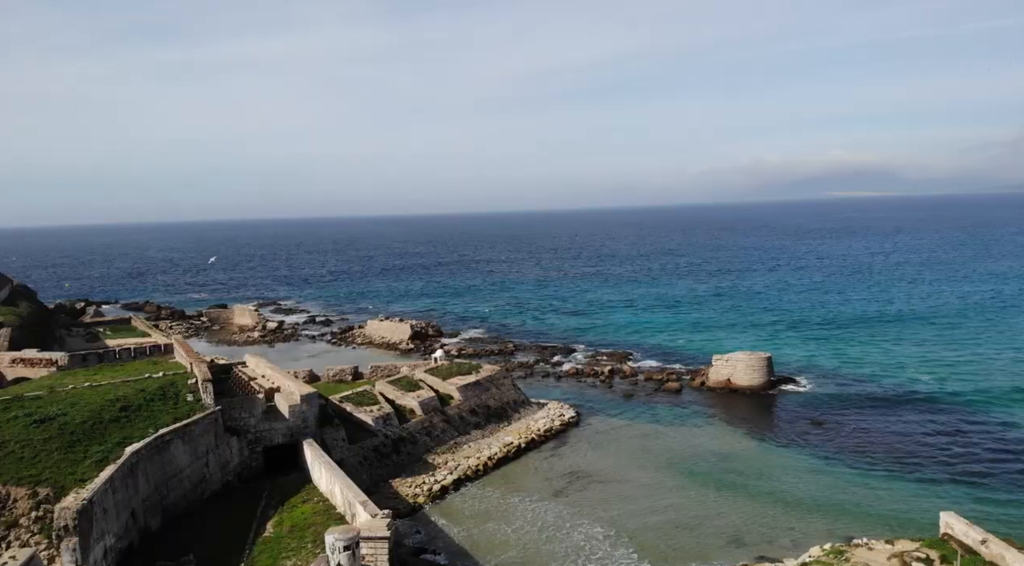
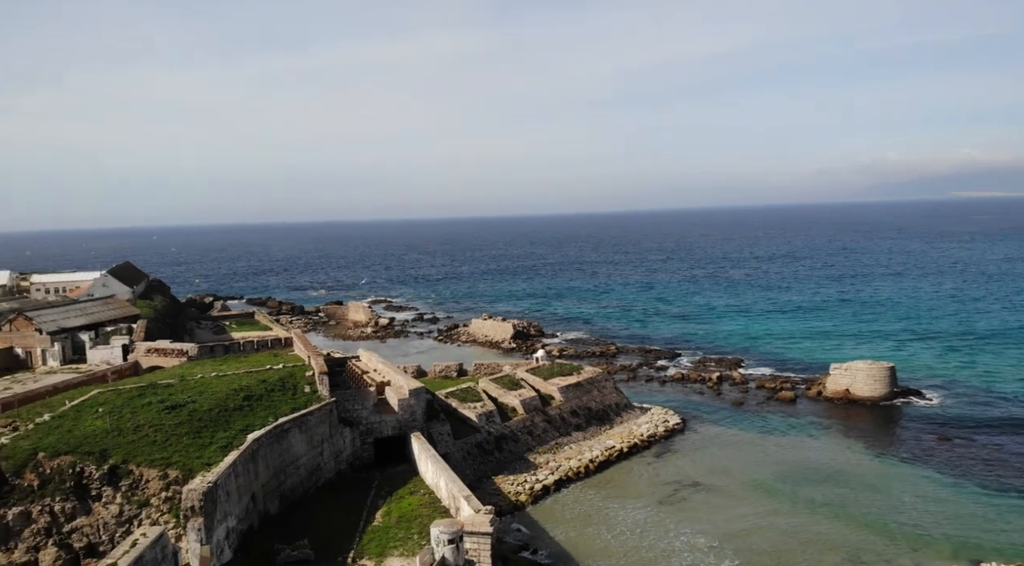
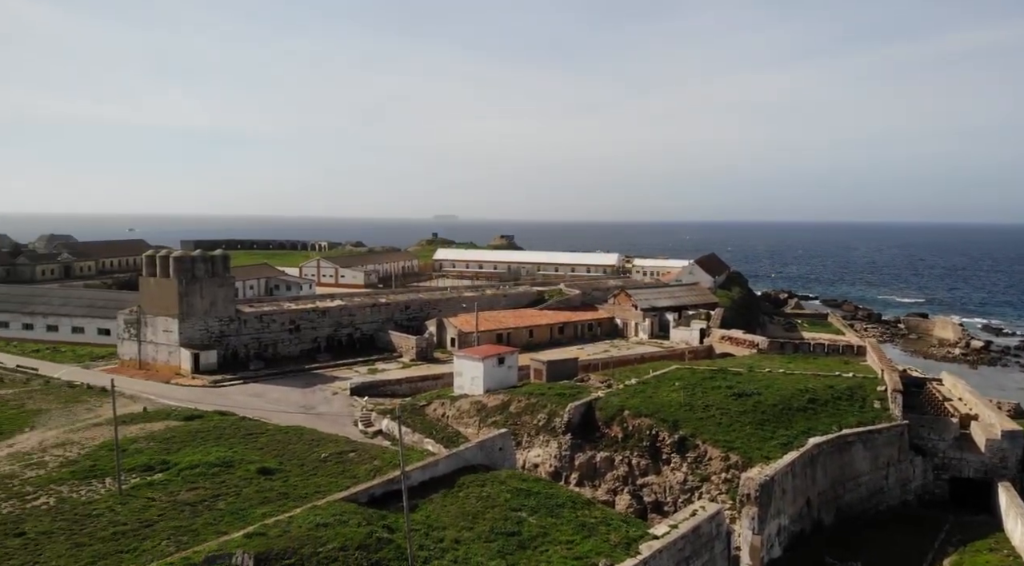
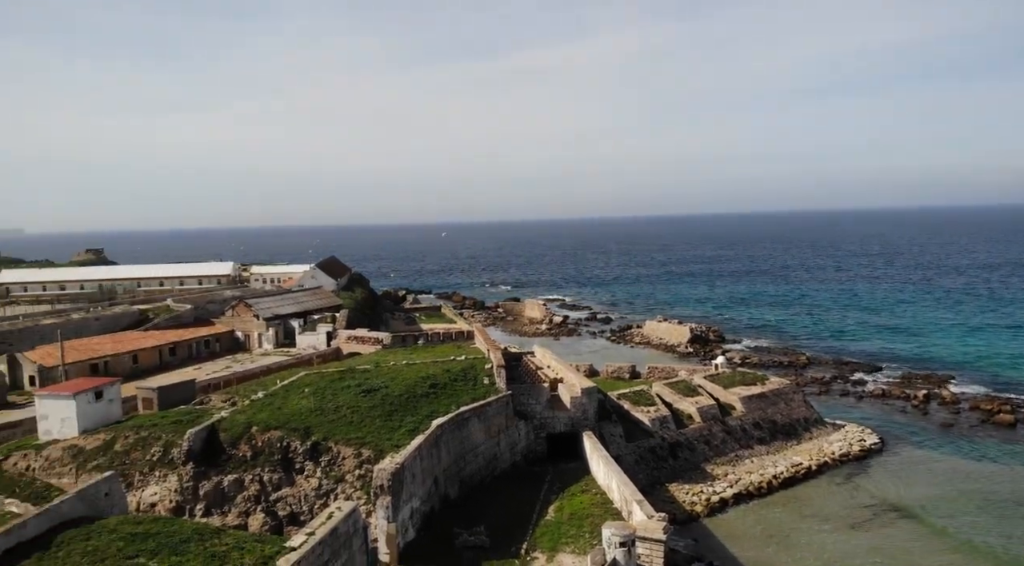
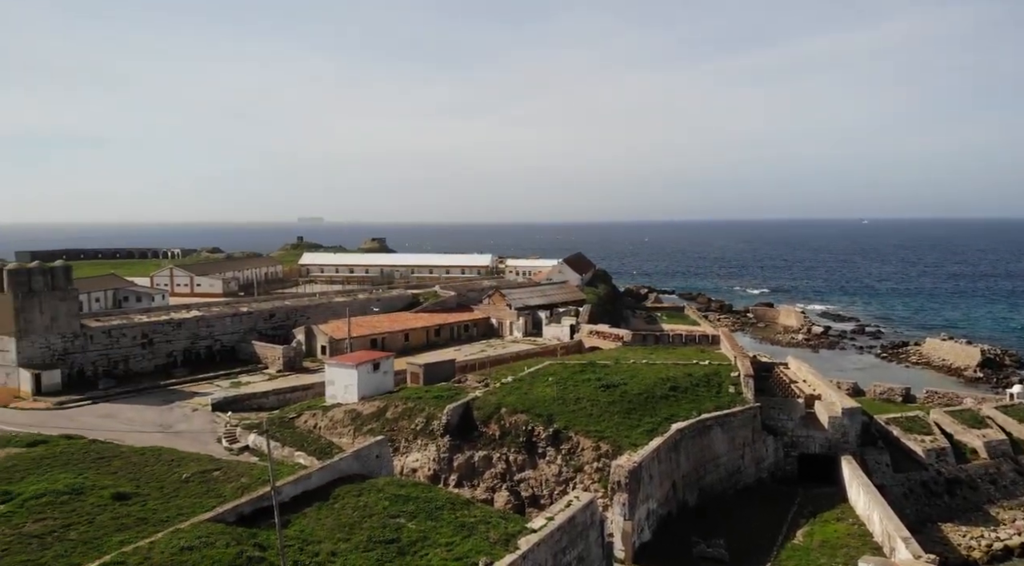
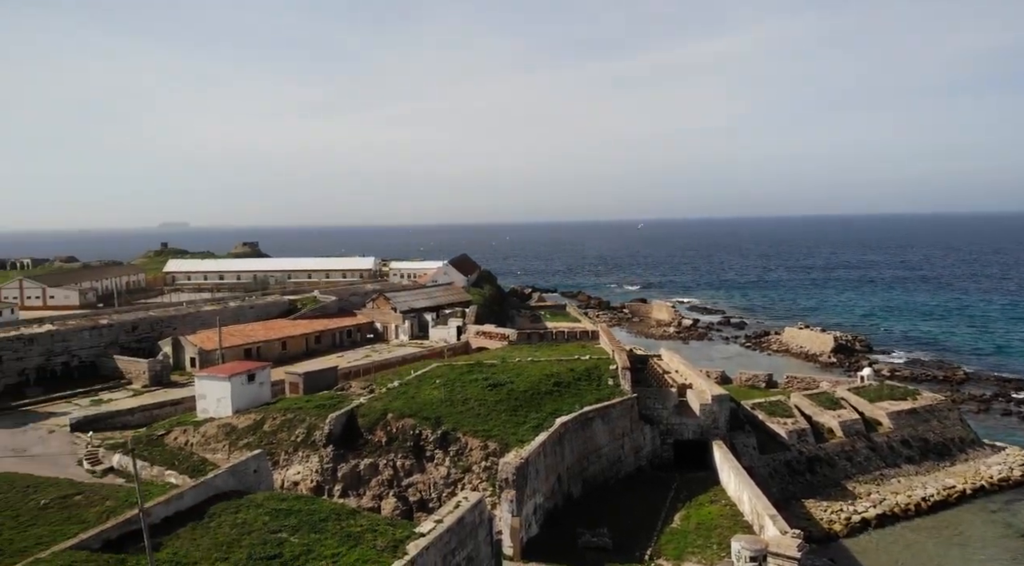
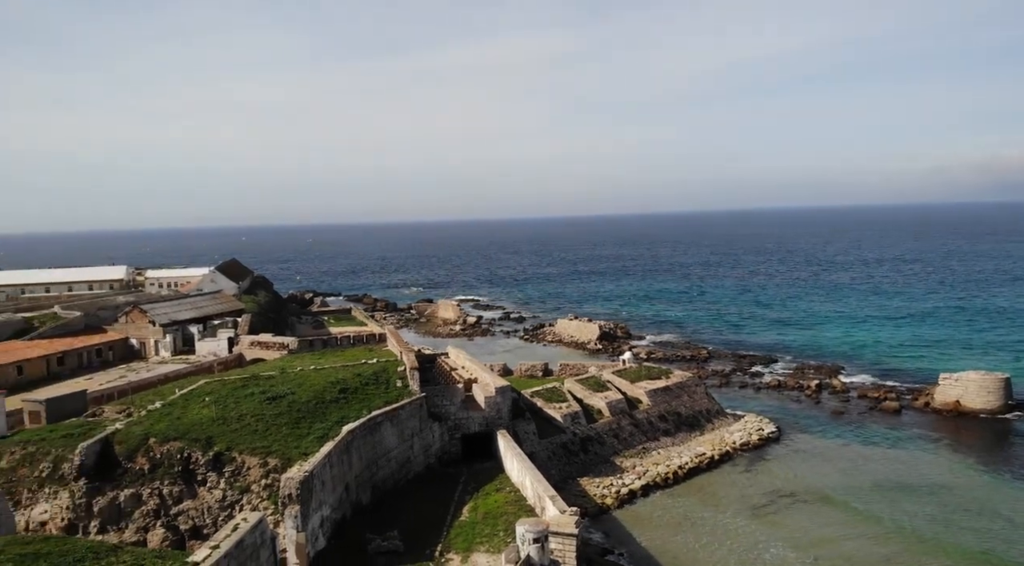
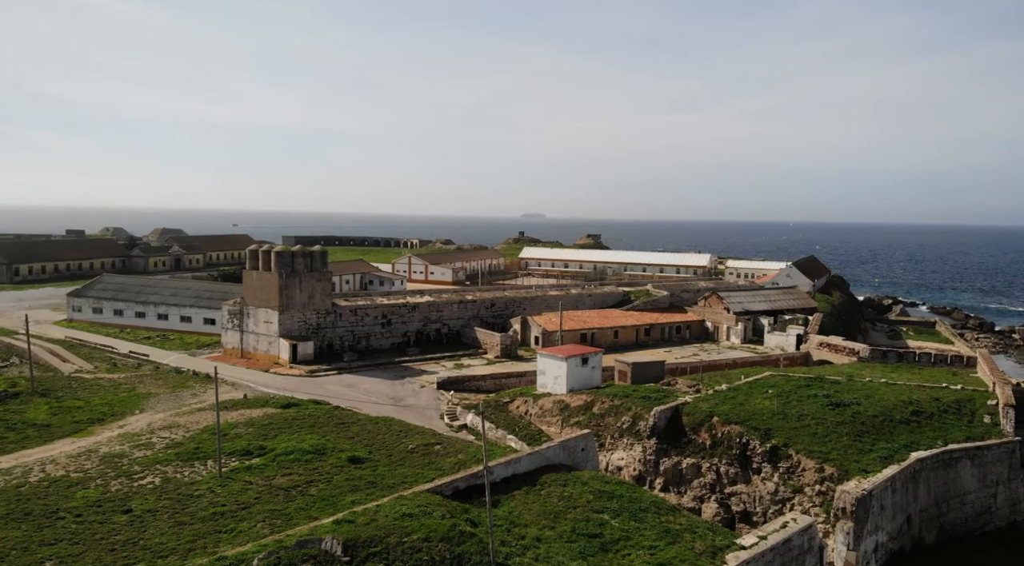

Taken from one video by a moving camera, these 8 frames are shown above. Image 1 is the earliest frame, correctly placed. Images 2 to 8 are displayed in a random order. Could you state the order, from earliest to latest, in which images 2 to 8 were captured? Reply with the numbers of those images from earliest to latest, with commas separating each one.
2, 7, 4, 6, 5, 3, 8
